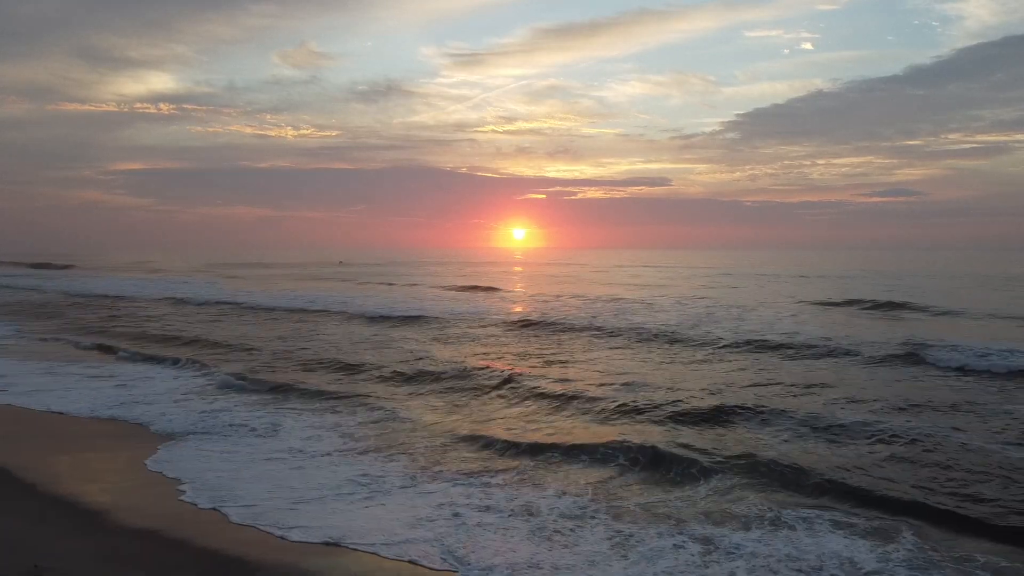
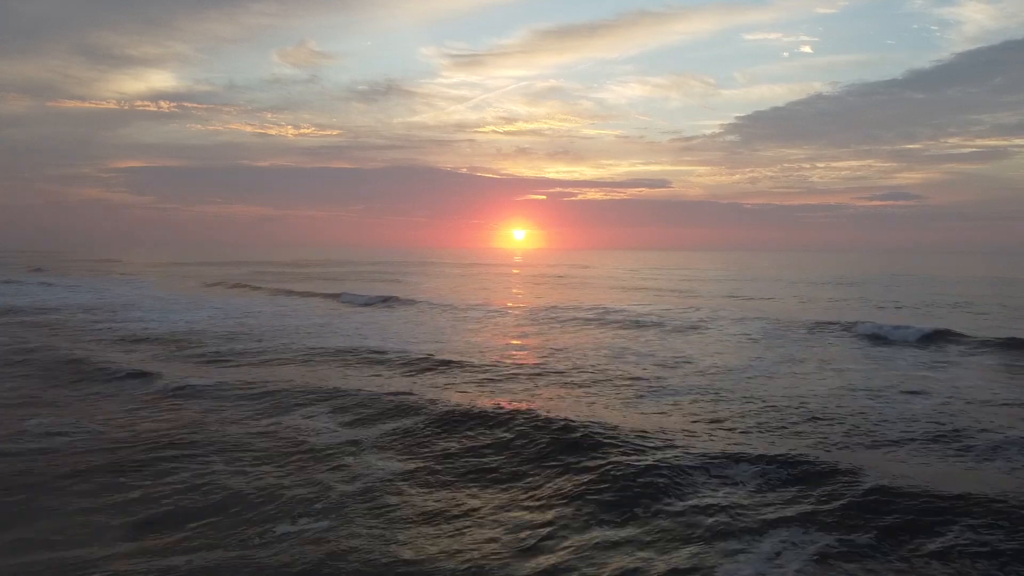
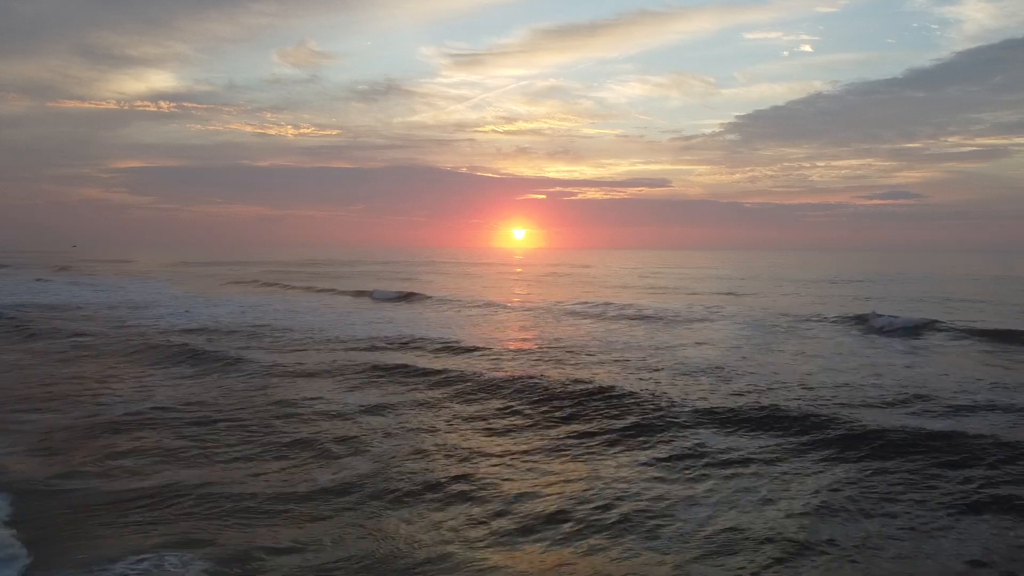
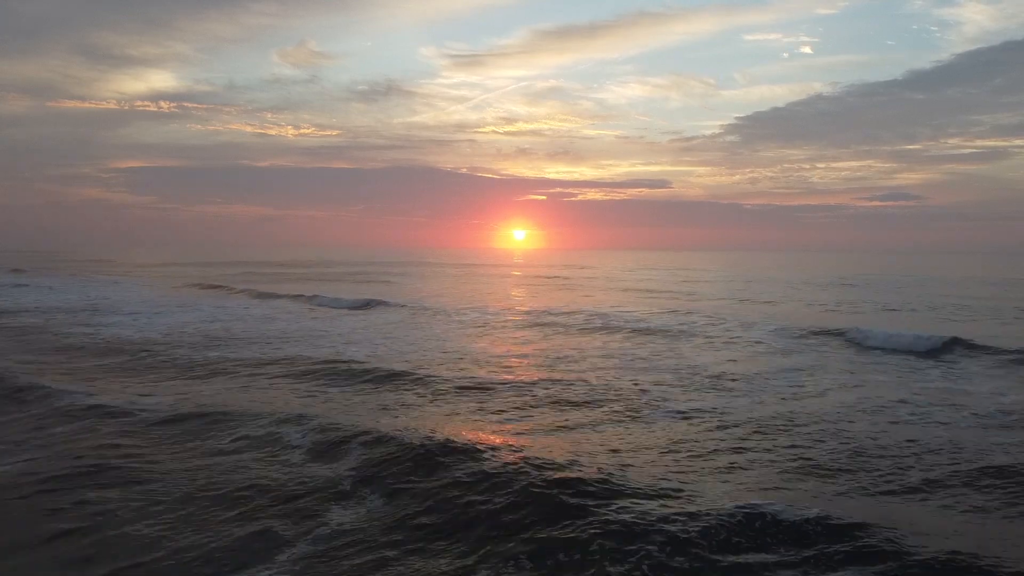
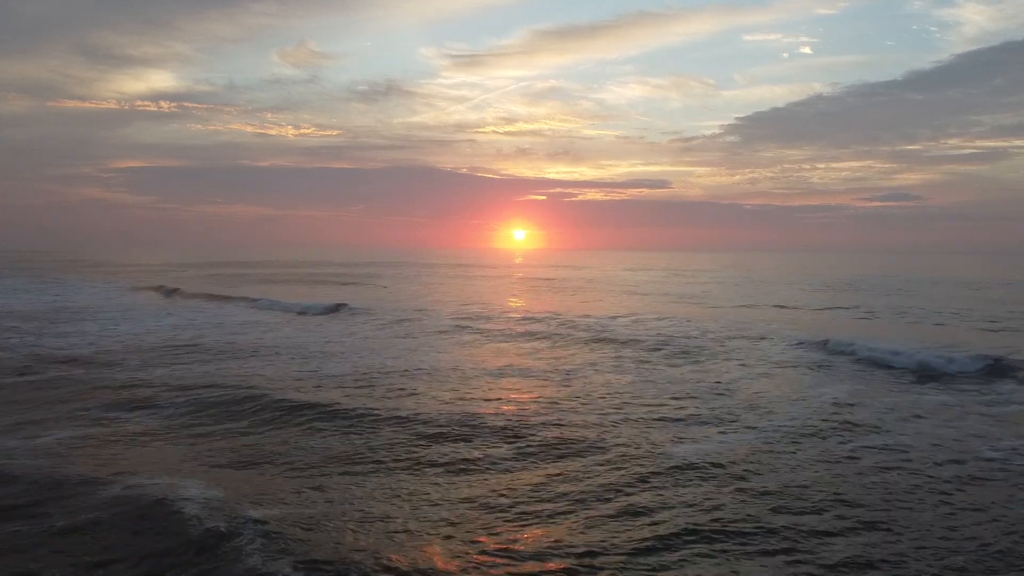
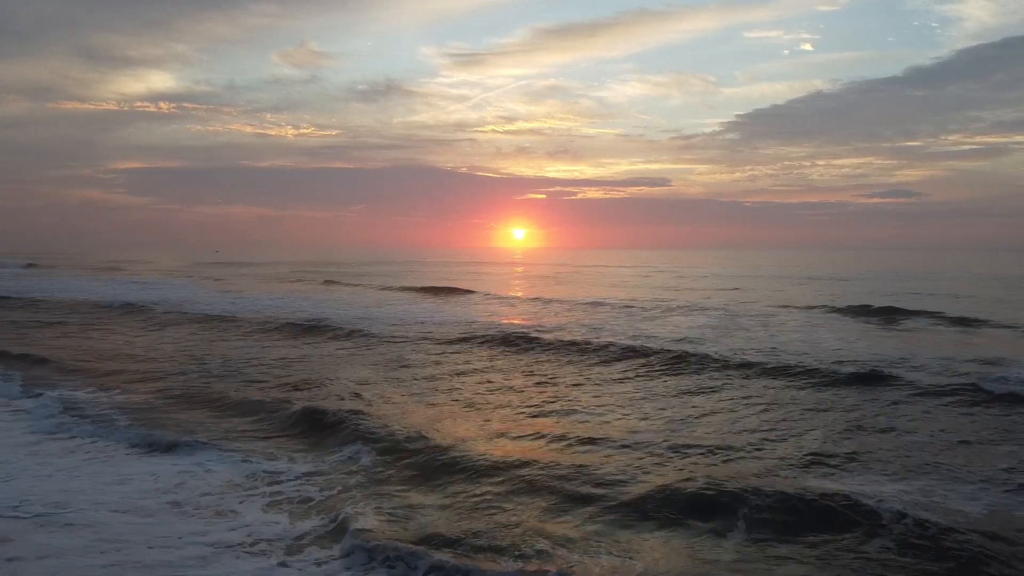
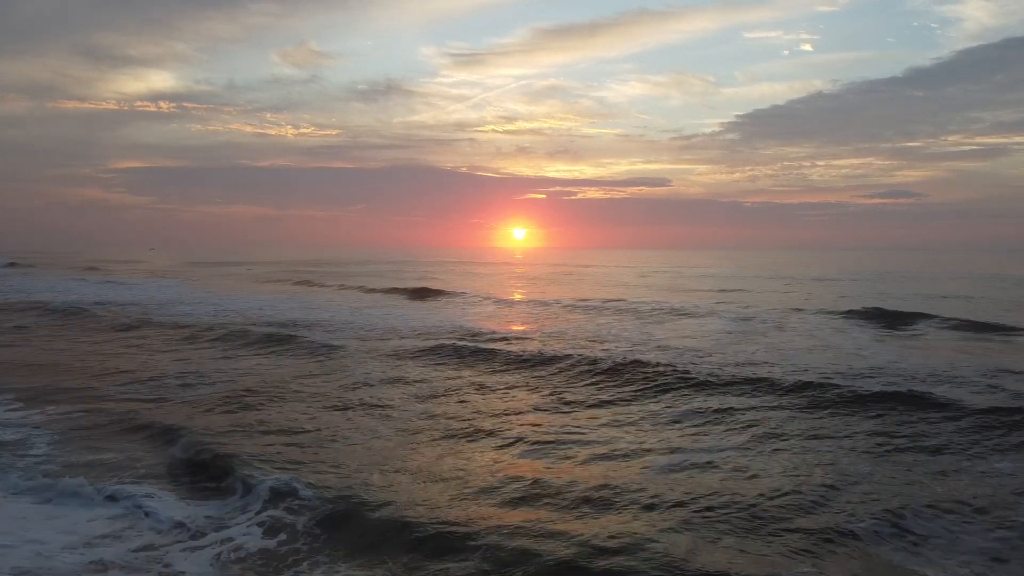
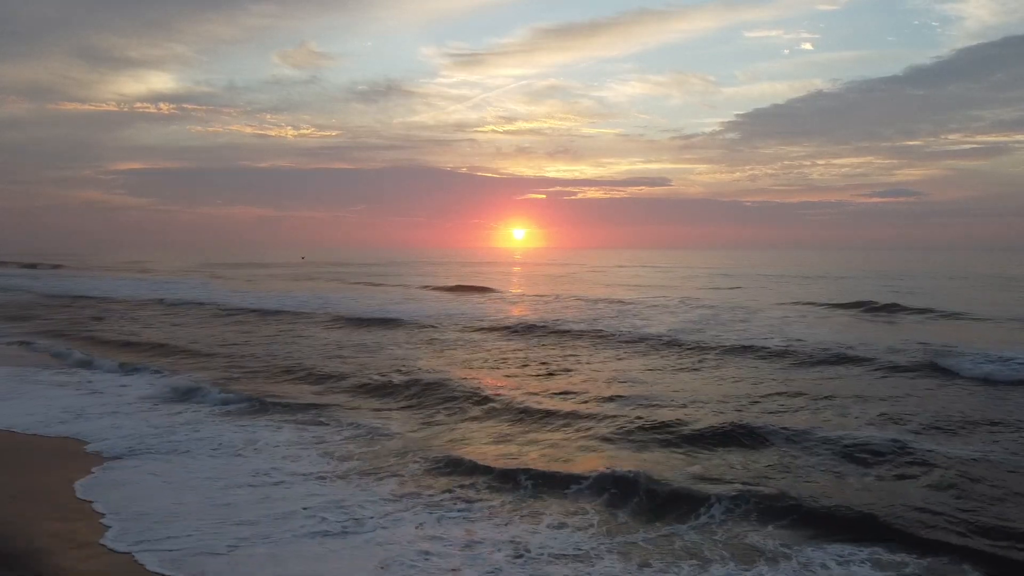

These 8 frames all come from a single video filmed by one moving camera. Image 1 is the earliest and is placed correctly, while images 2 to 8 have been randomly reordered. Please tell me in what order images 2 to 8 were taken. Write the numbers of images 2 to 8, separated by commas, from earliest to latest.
8, 6, 7, 3, 2, 4, 5
